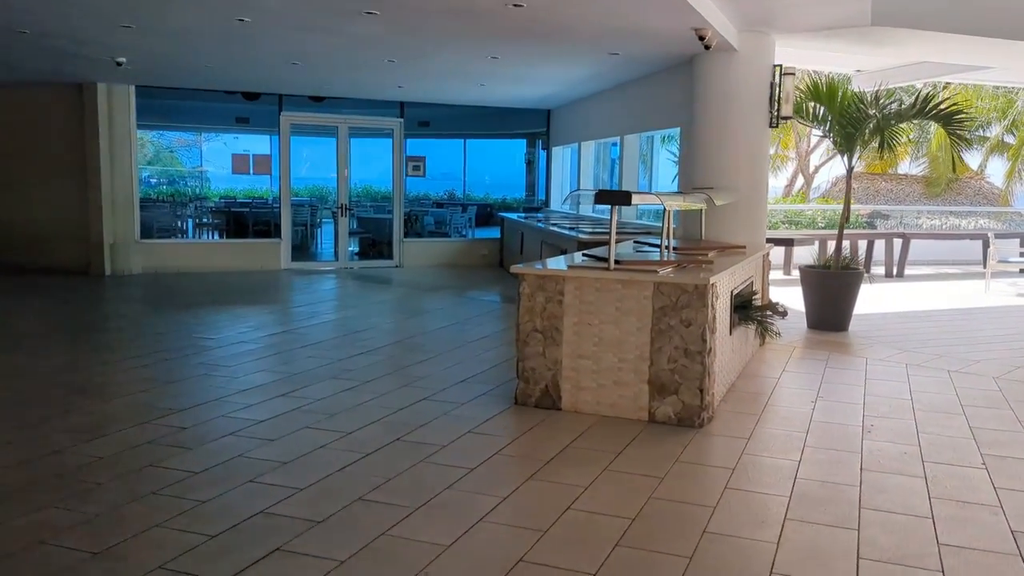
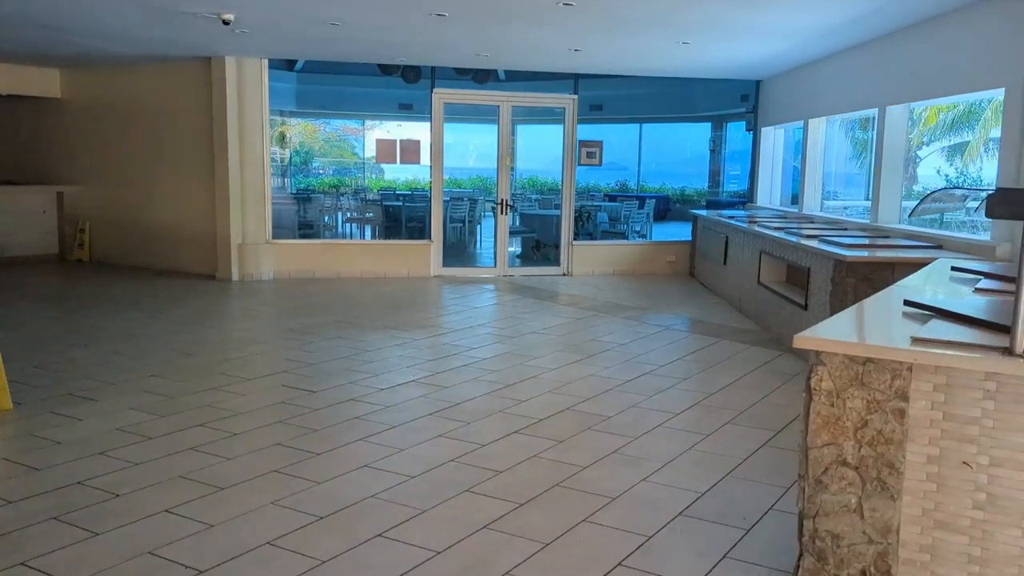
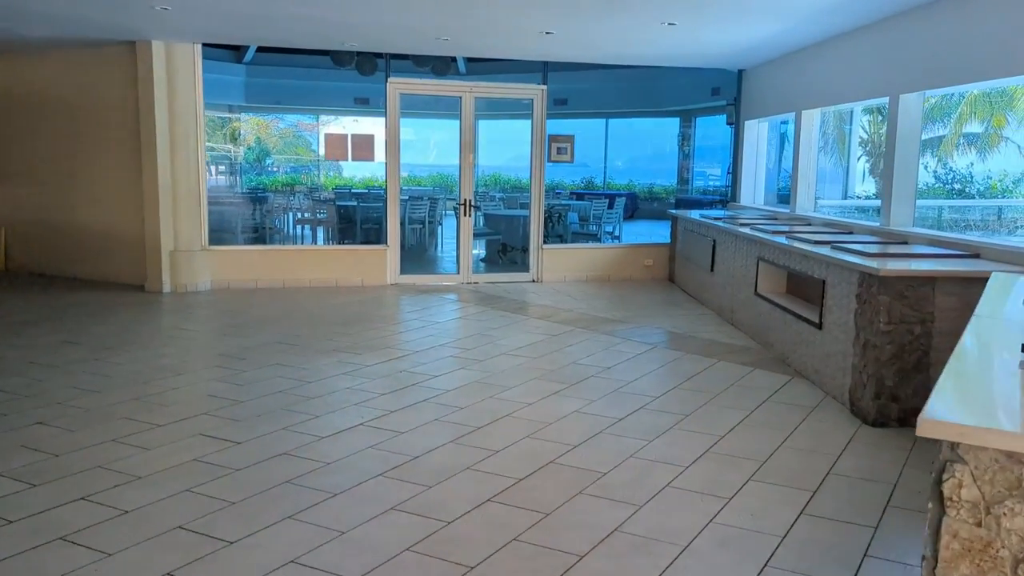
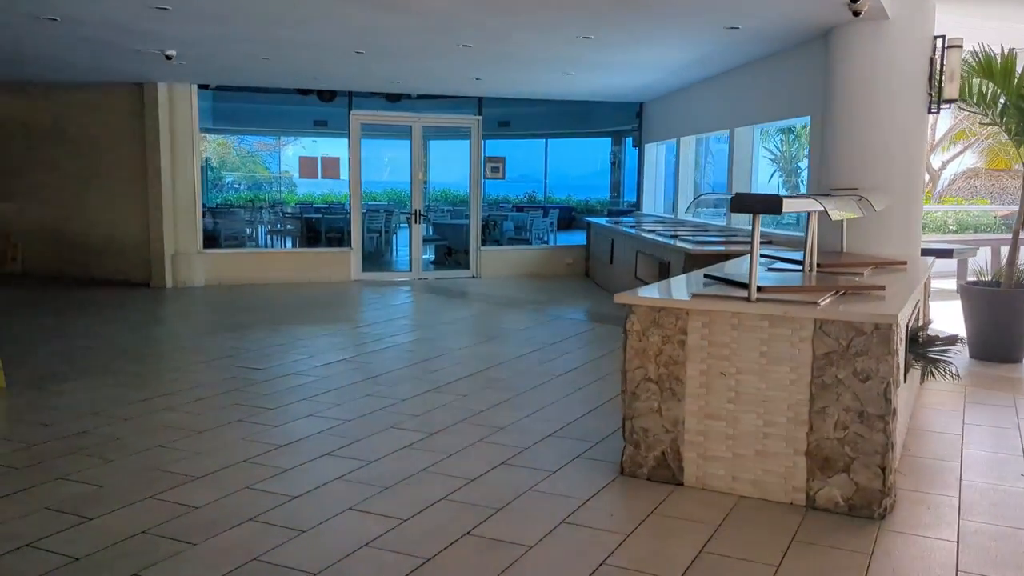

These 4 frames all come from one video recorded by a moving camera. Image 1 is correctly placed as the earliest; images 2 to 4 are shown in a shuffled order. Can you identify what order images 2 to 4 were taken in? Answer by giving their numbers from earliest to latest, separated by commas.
4, 2, 3
